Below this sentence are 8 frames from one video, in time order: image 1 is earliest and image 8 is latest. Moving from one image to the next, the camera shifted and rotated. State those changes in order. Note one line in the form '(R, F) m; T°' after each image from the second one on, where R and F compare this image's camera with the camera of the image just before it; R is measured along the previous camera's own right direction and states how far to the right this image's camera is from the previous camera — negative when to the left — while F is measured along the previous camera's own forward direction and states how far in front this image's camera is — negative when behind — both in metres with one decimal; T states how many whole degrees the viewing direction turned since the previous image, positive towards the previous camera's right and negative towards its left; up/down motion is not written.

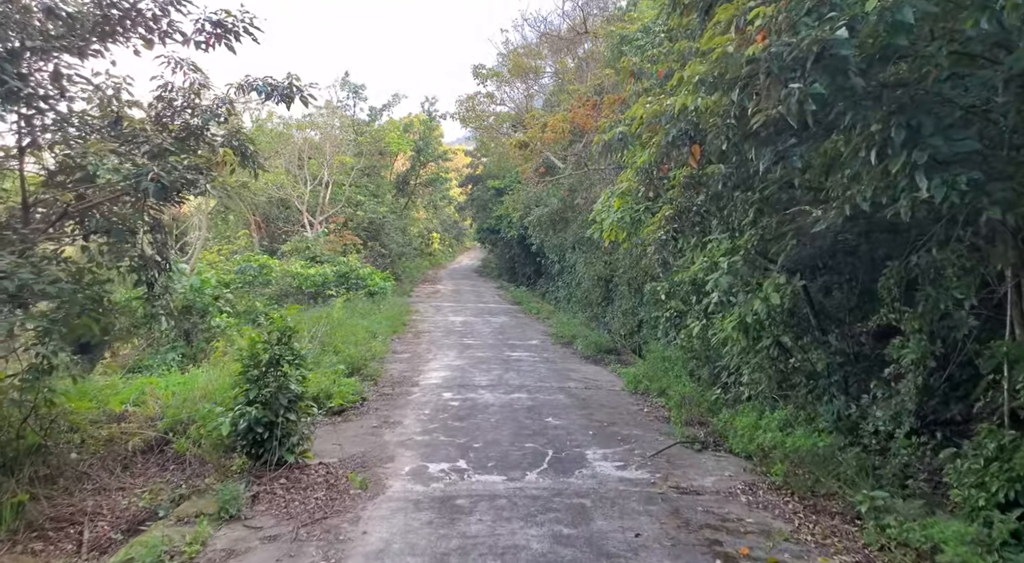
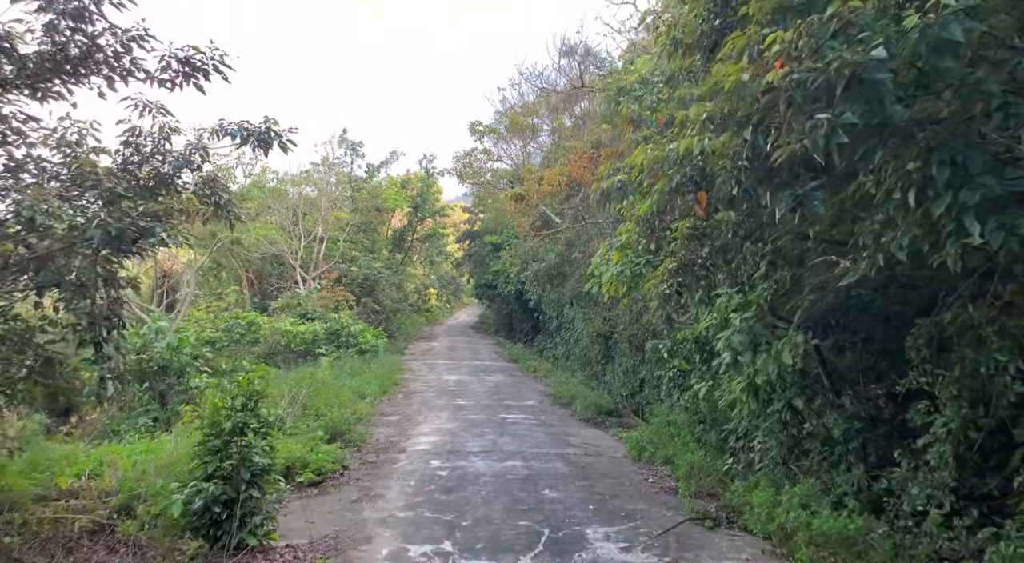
(+0.1, +0.5) m; 0°
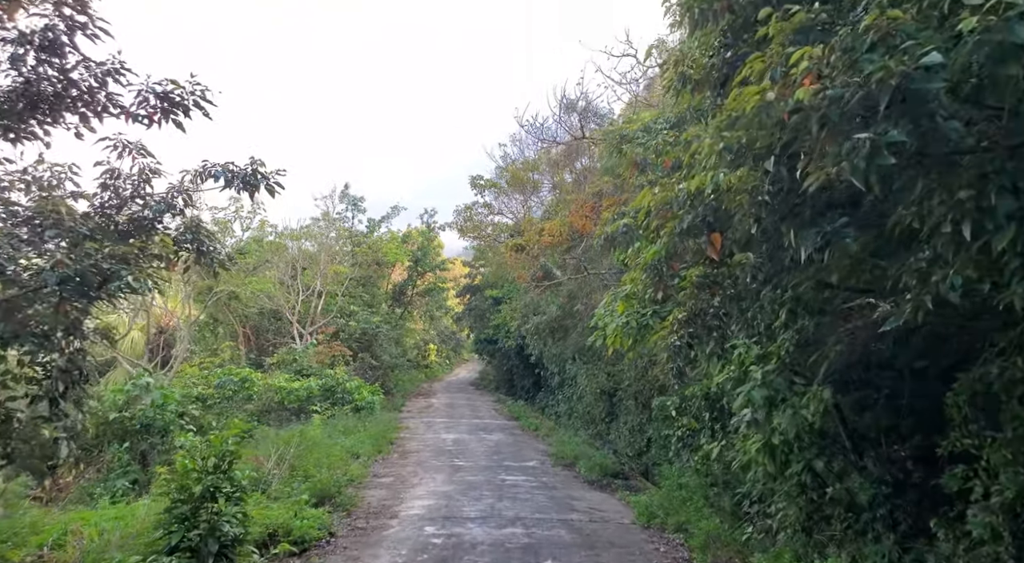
(0.0, +0.4) m; 0°
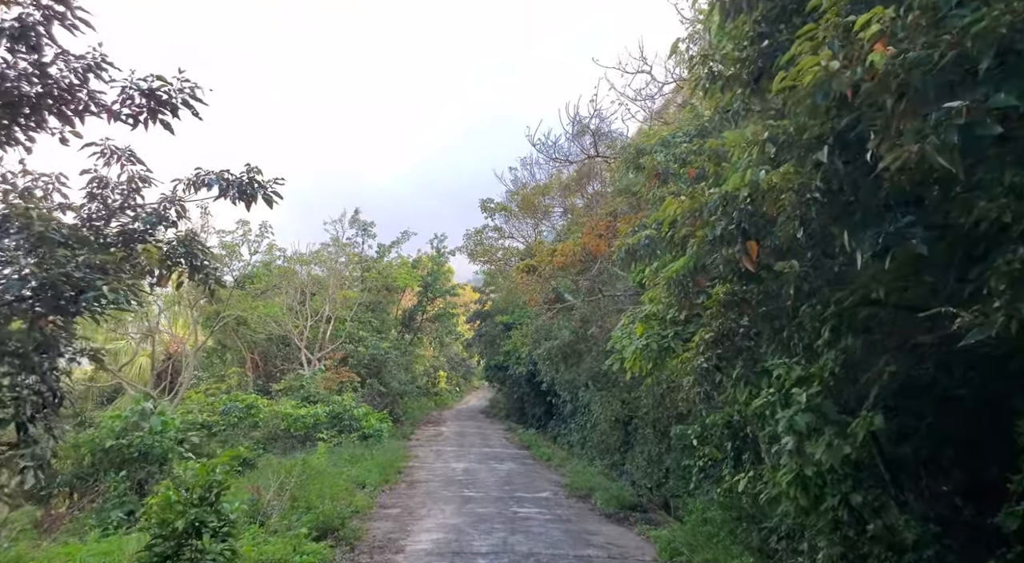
(0.0, +0.4) m; -1°
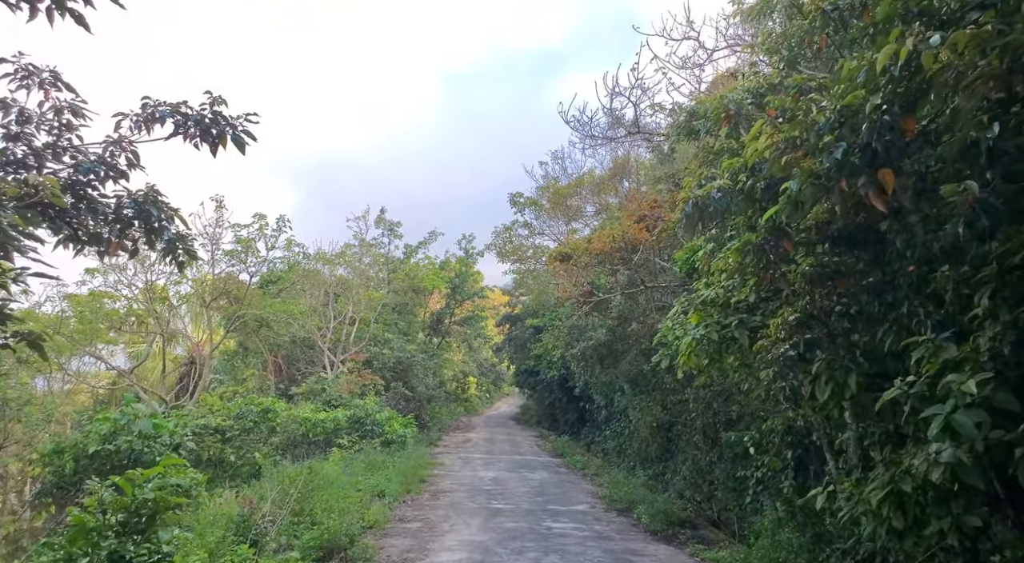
(0.0, +1.1) m; -2°
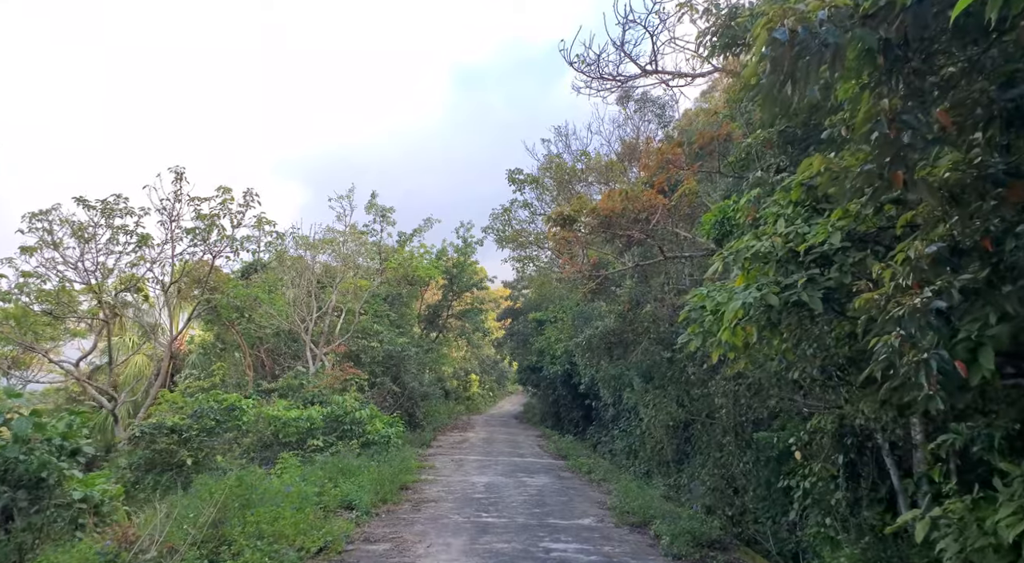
(+0.2, +1.9) m; 0°
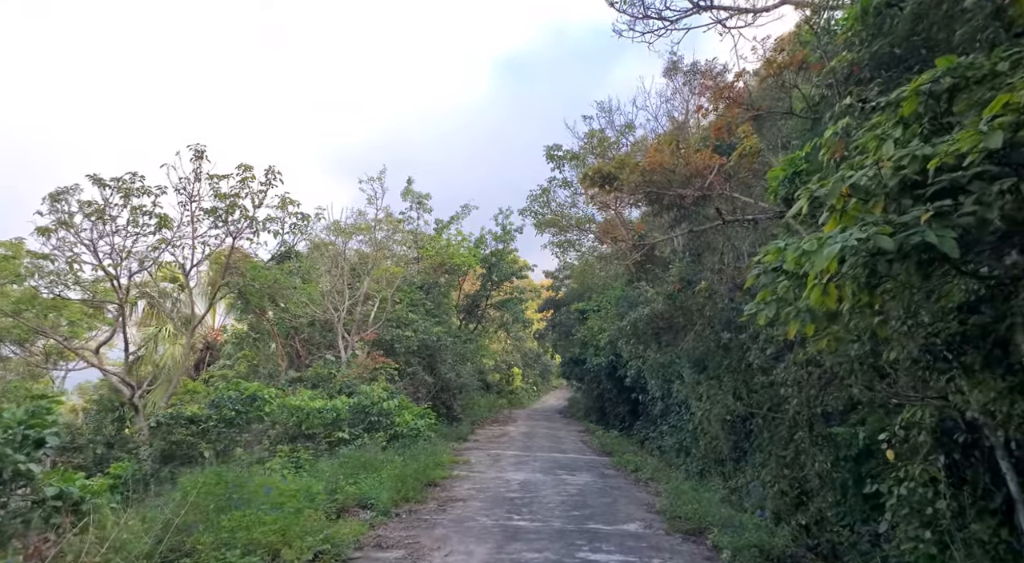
(+0.1, +1.2) m; -3°
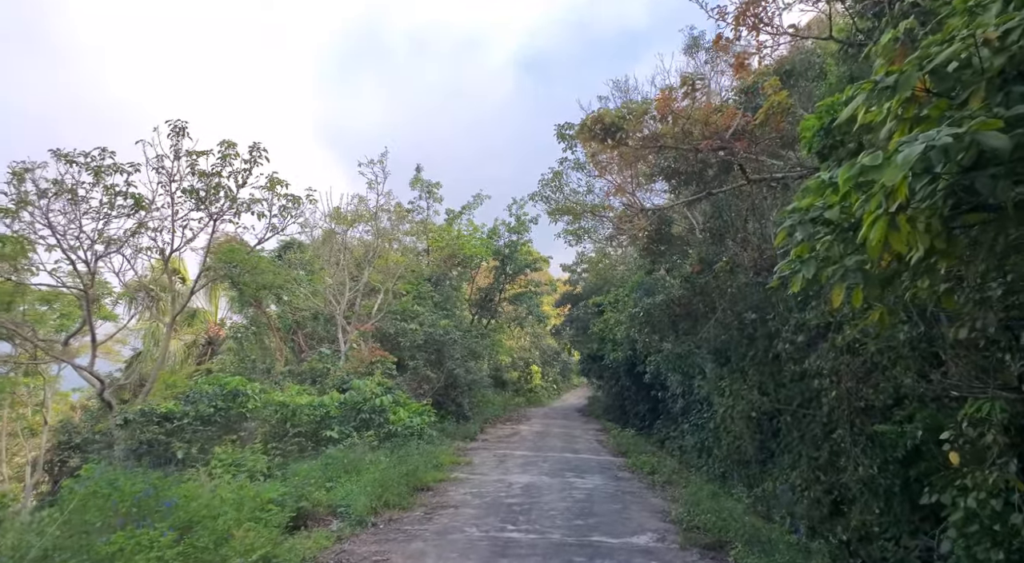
(+0.3, +1.2) m; -2°
